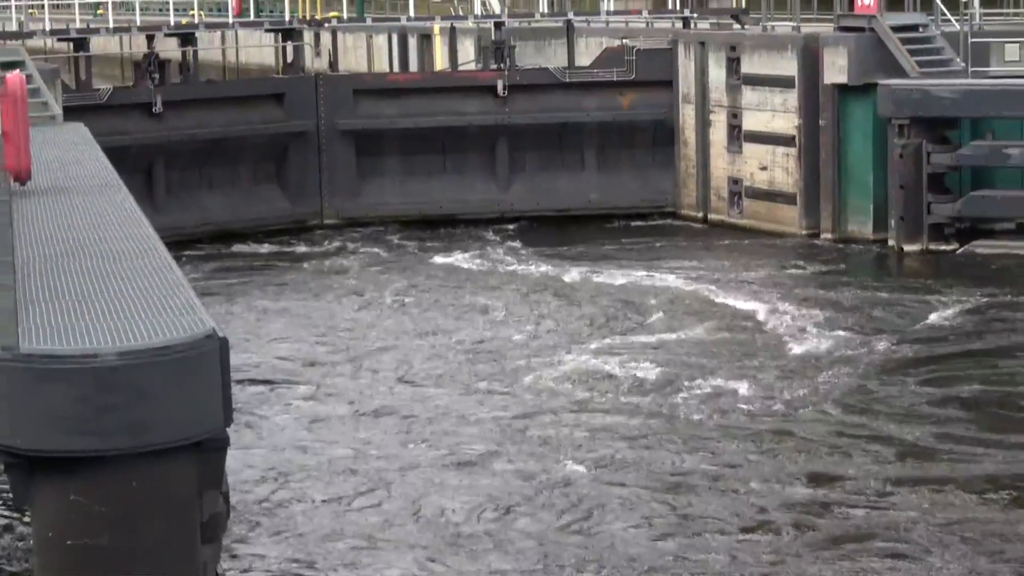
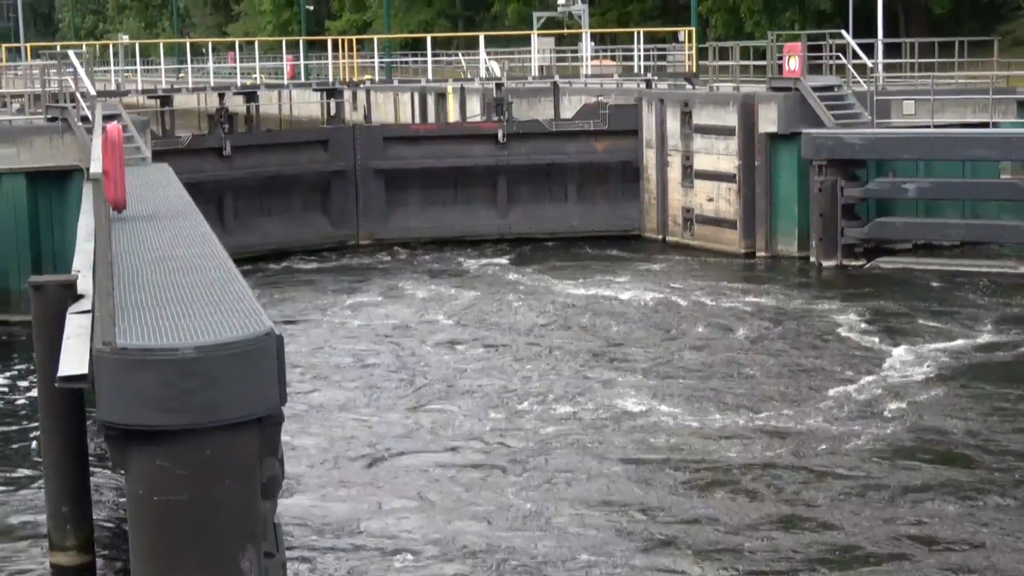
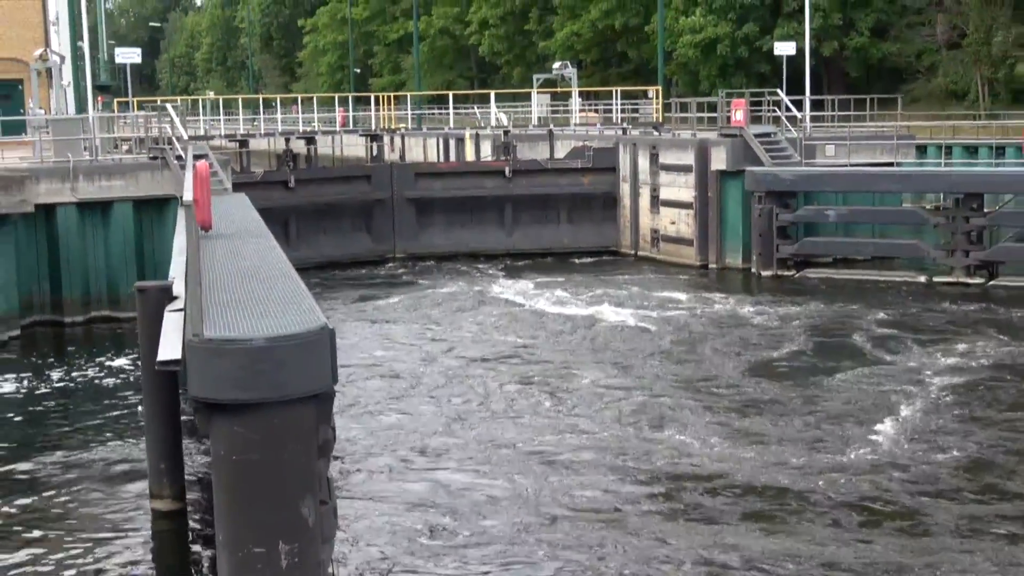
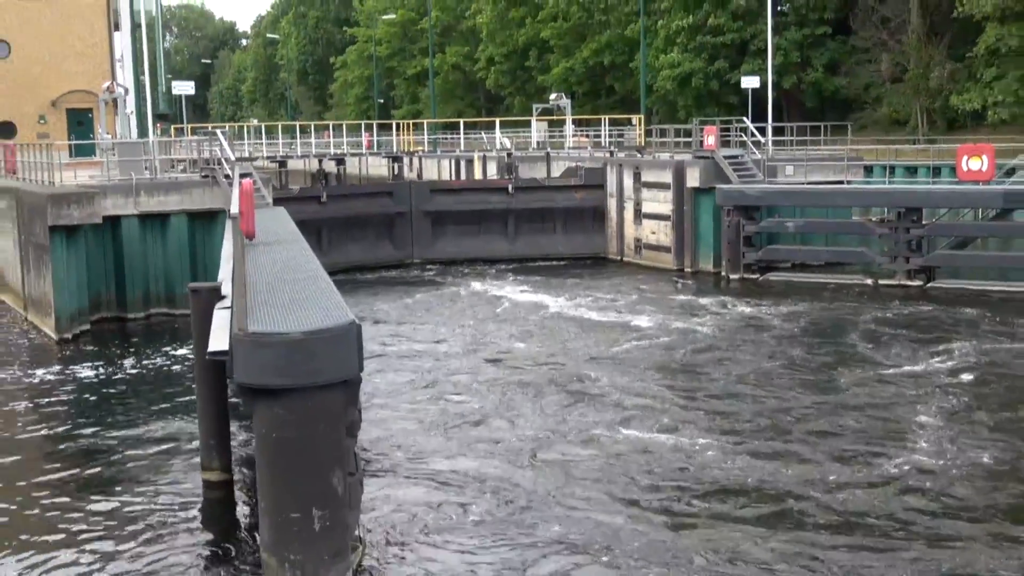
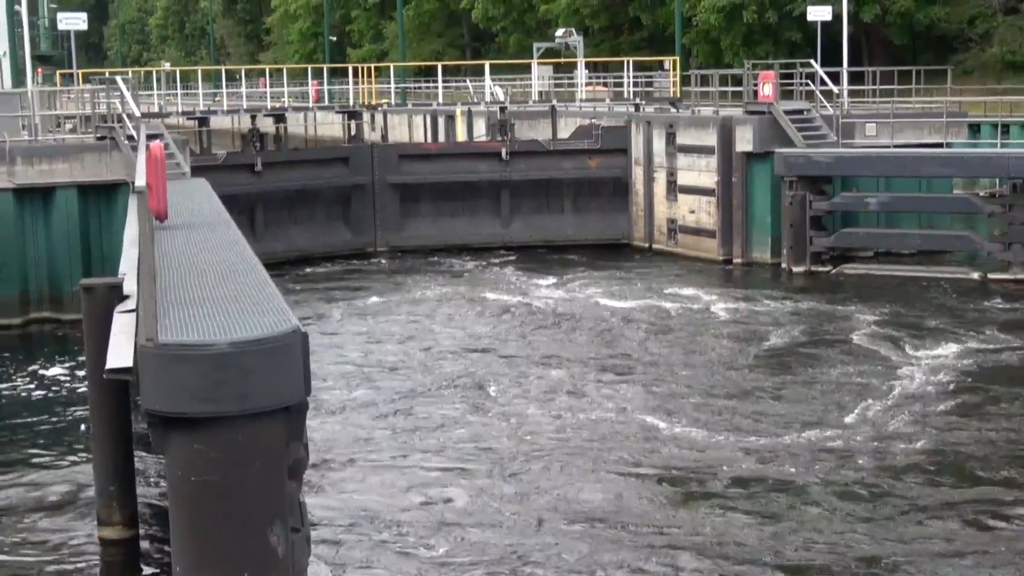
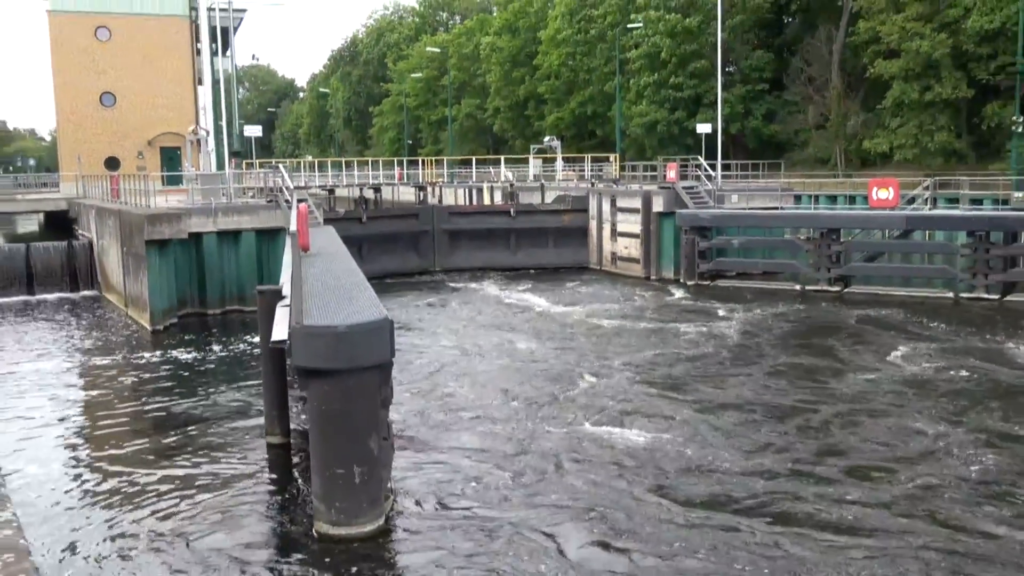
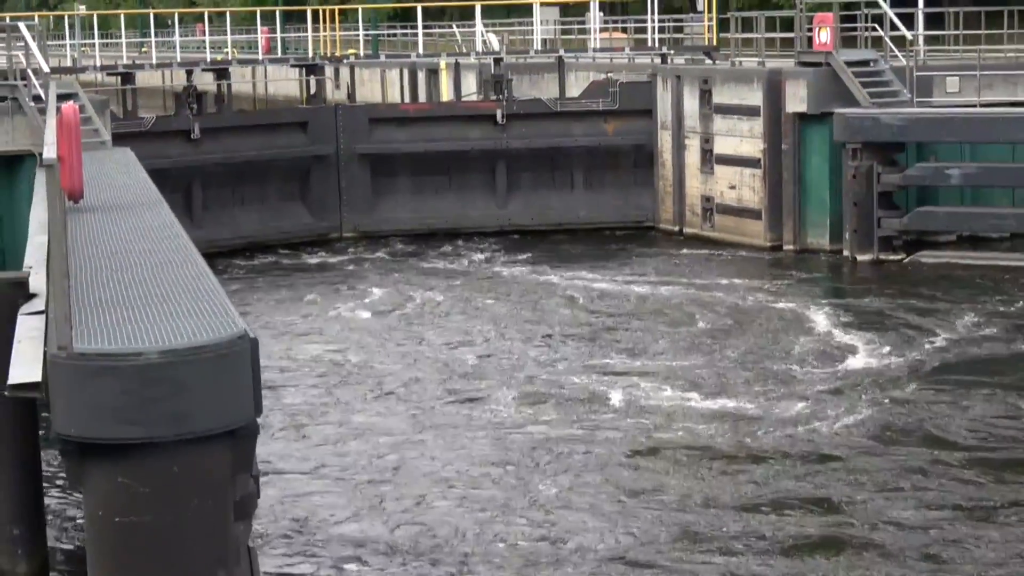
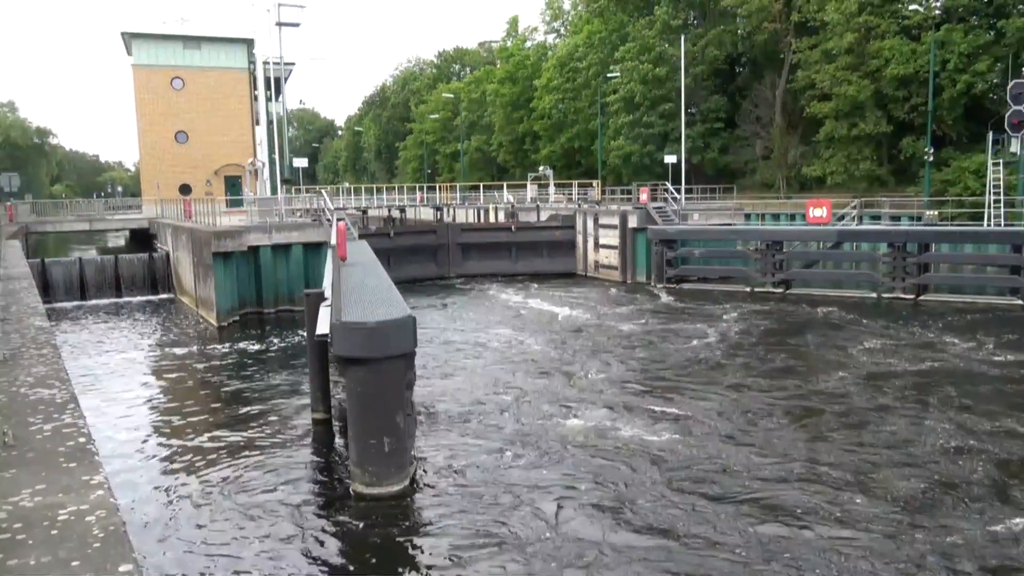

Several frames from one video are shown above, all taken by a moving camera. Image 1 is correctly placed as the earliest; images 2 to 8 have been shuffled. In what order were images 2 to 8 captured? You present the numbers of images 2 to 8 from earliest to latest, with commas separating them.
7, 2, 5, 3, 4, 6, 8
